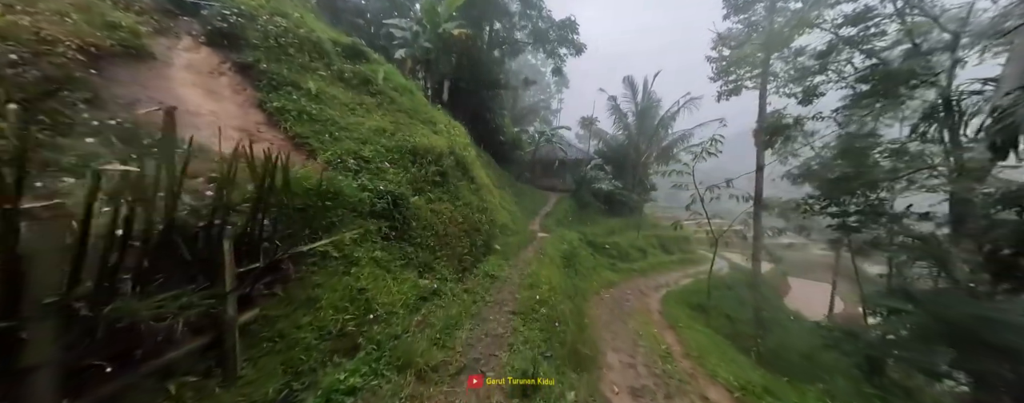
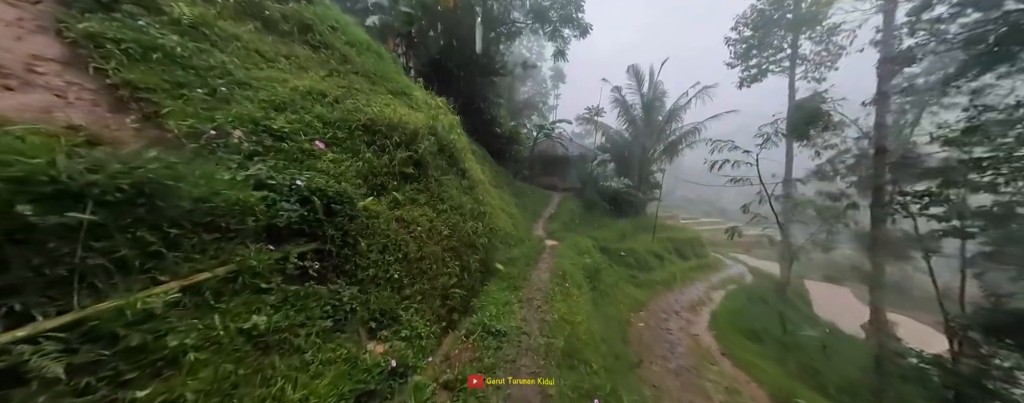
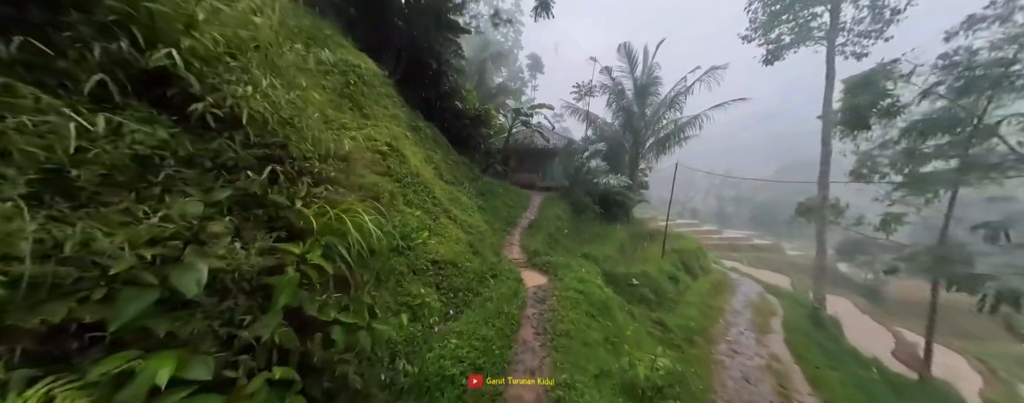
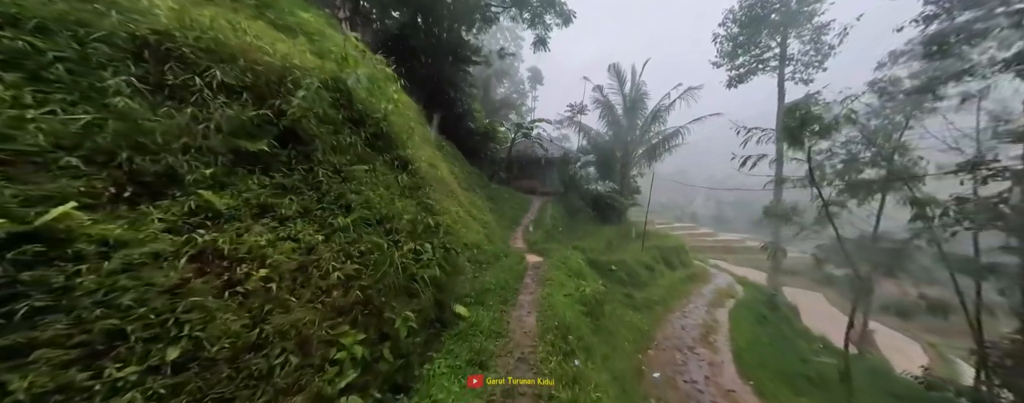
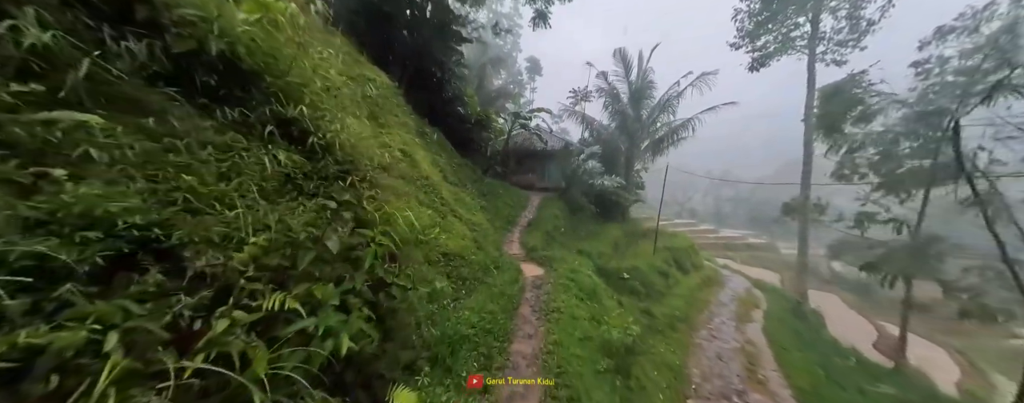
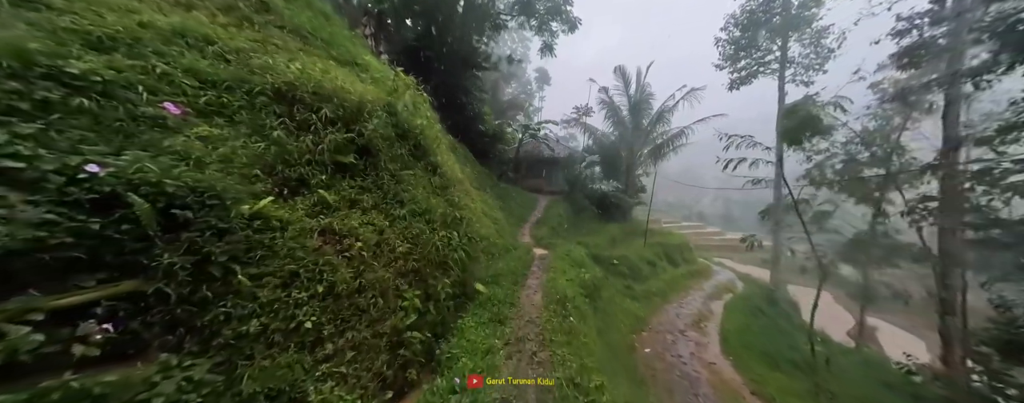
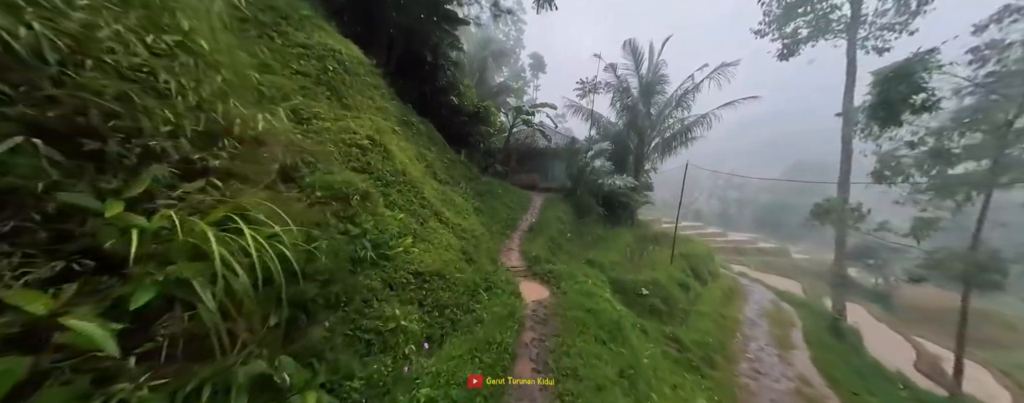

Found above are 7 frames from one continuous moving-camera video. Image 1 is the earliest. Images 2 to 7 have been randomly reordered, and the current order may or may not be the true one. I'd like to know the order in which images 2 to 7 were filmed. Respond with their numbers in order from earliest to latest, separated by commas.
2, 6, 4, 5, 3, 7
